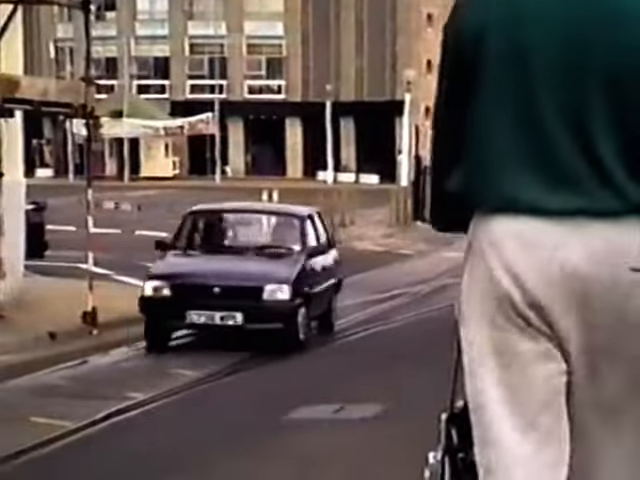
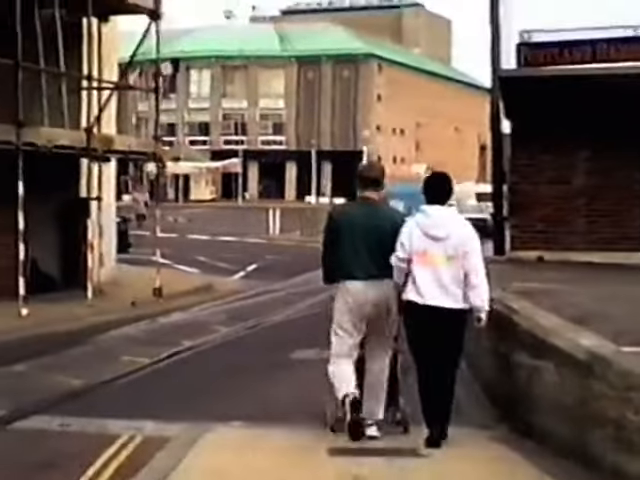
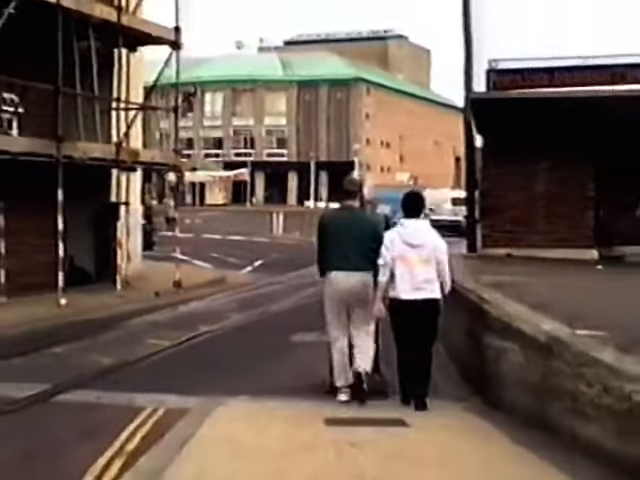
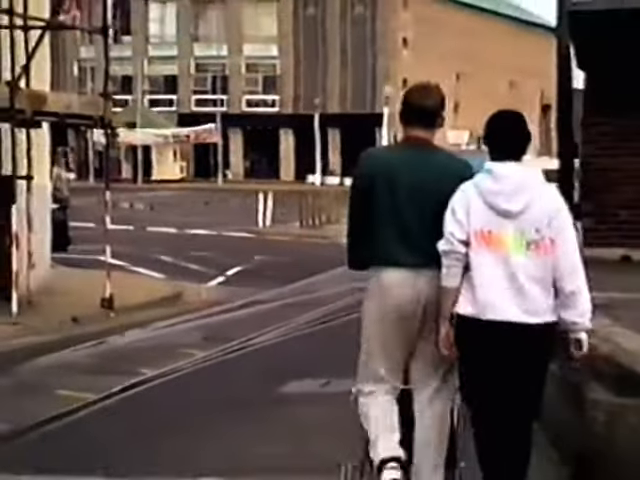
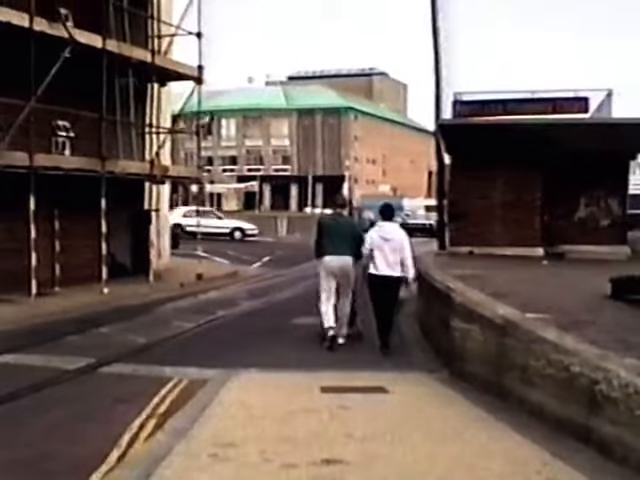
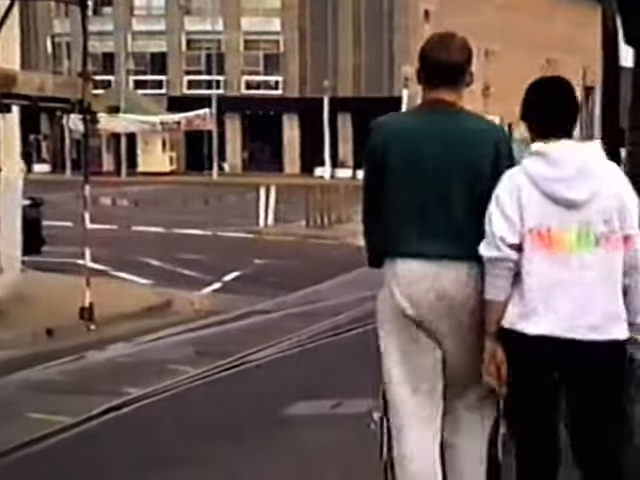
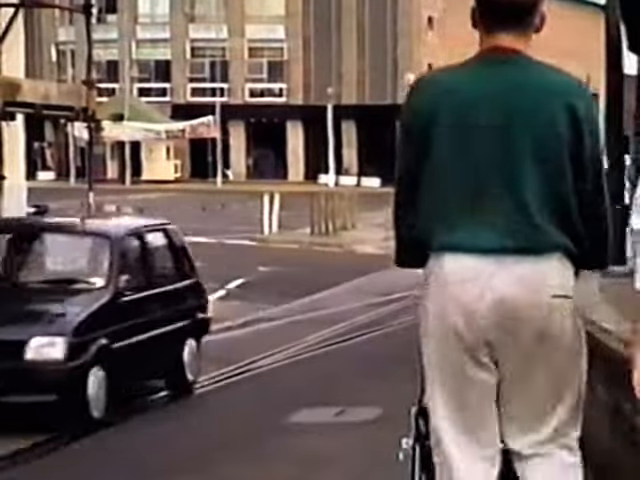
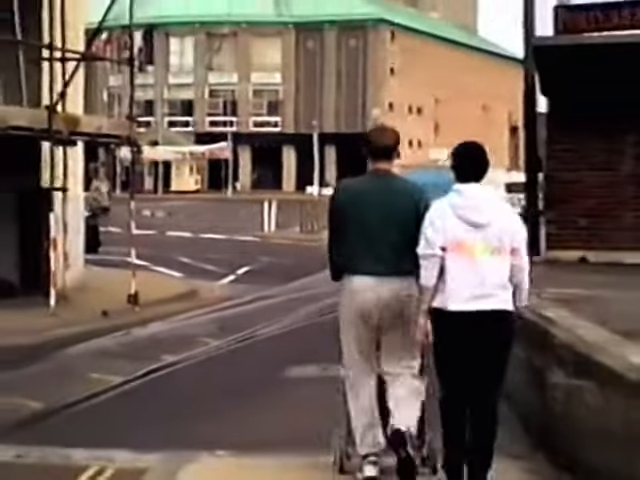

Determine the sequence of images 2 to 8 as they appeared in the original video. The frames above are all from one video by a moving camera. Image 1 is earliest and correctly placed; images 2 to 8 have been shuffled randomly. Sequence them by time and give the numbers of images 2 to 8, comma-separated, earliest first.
7, 6, 4, 8, 2, 3, 5
